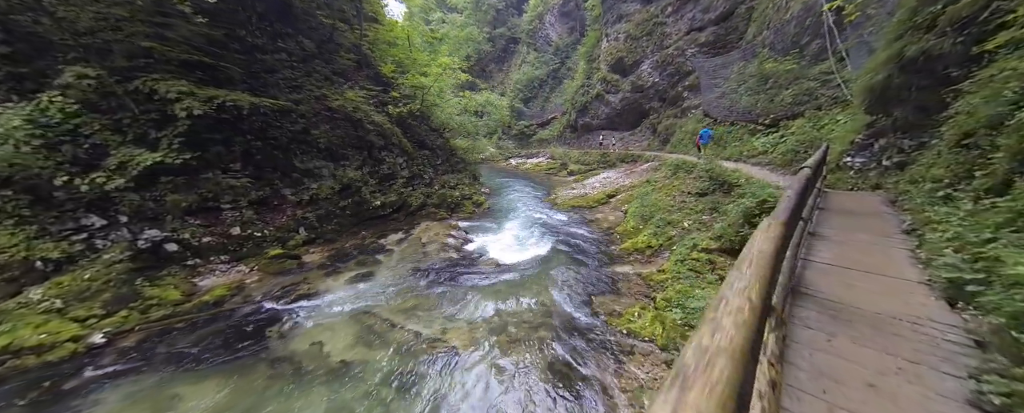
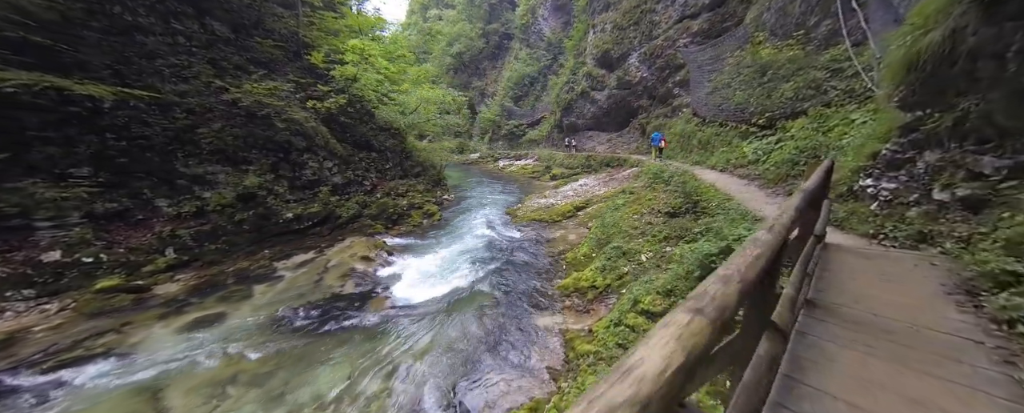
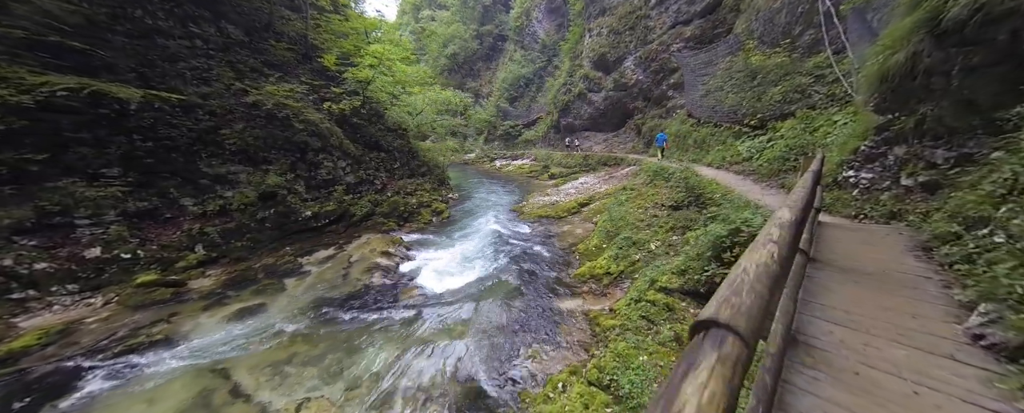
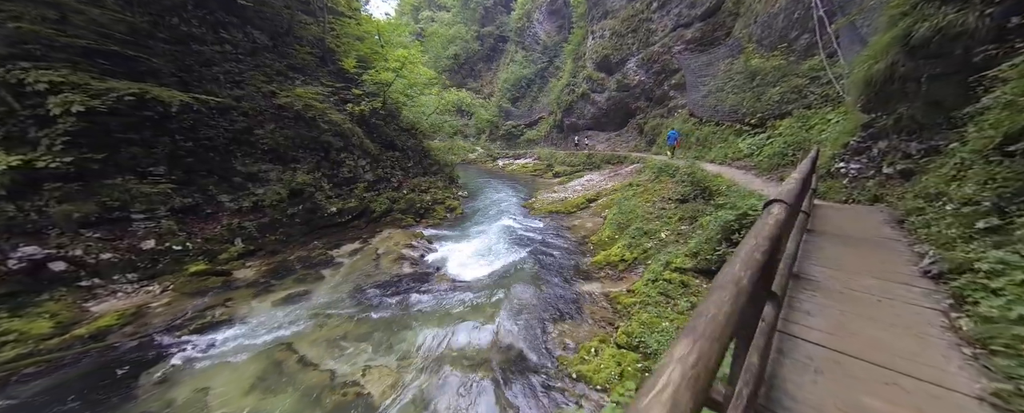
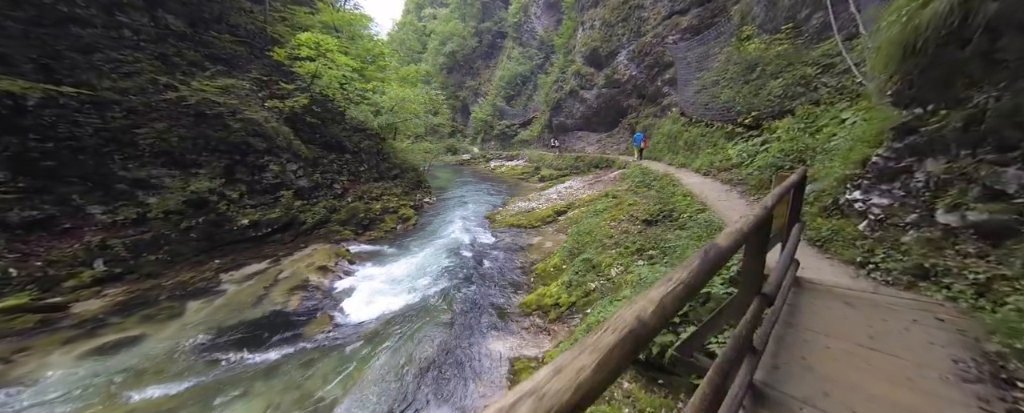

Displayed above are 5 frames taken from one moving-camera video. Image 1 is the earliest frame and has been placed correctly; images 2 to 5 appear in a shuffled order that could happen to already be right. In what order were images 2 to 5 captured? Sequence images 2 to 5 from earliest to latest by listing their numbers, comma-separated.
4, 3, 2, 5
